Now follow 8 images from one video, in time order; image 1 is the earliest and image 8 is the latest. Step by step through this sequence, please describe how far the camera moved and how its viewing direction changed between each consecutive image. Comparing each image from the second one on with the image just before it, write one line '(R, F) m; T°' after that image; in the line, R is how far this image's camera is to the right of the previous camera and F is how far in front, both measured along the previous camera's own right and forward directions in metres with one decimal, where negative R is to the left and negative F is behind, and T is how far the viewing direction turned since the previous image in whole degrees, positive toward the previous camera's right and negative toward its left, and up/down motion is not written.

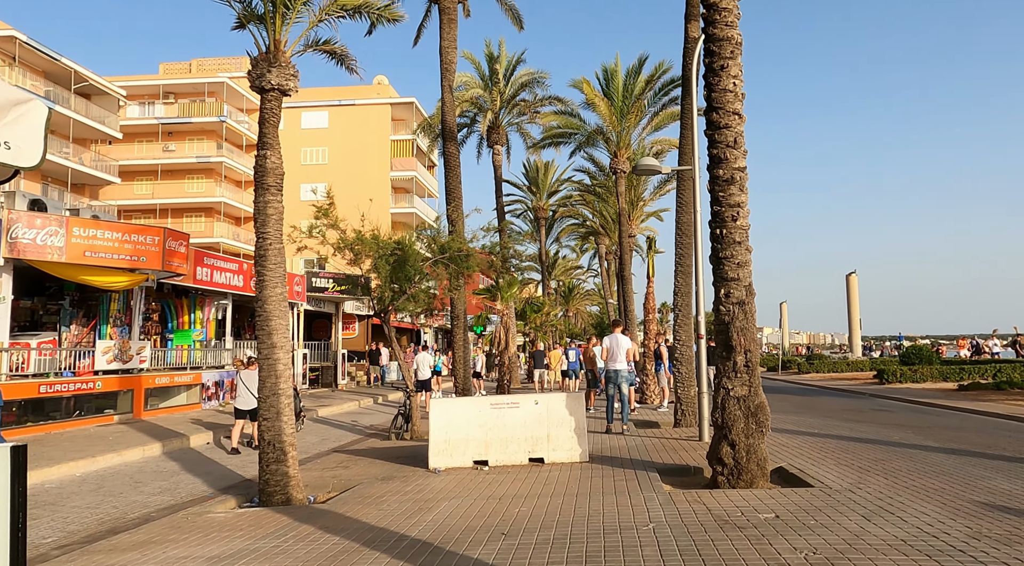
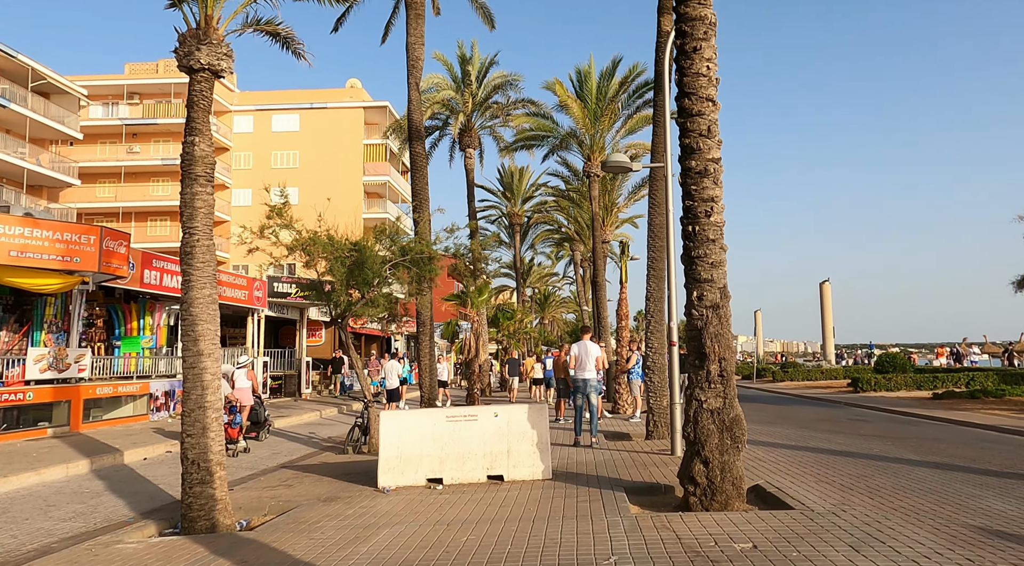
(+0.2, +0.7) m; +2°
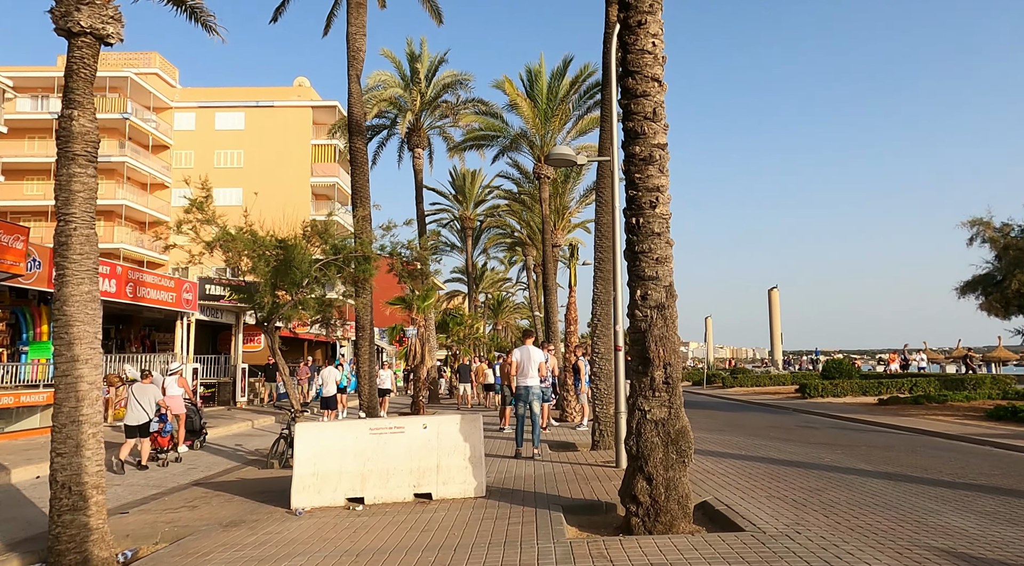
(+0.3, +0.8) m; +4°
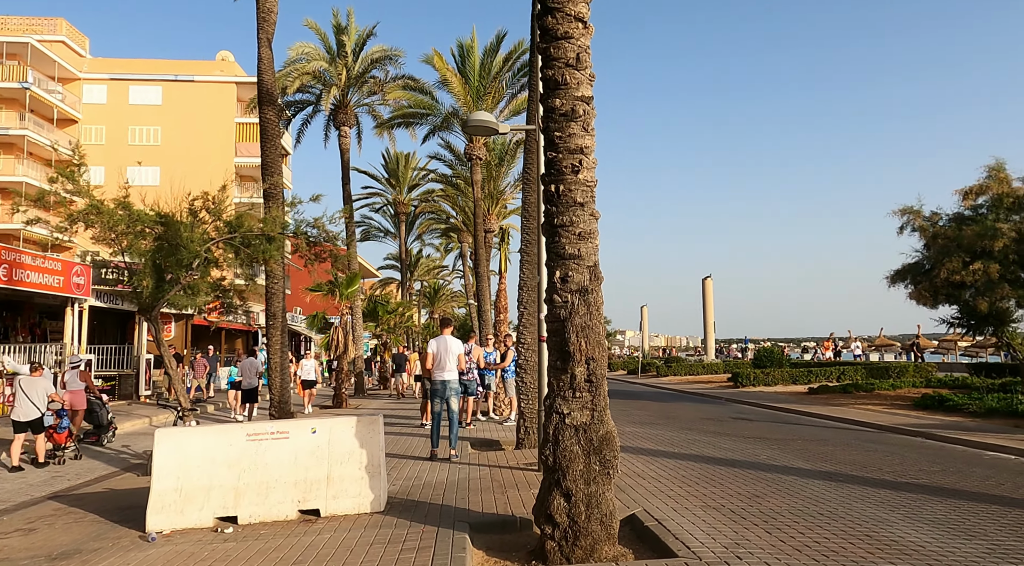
(+0.3, +1.1) m; +5°
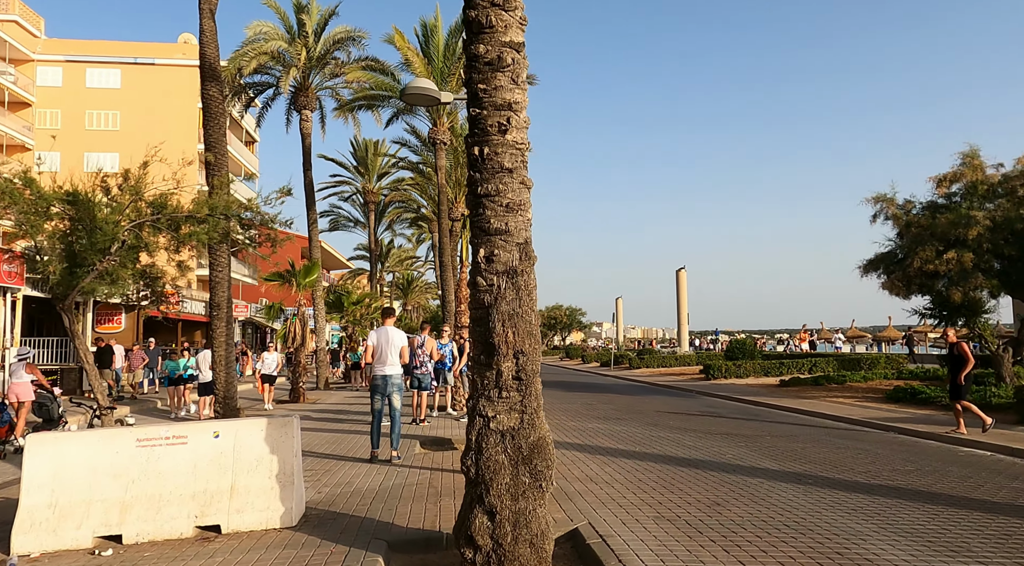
(+0.4, +0.8) m; +2°
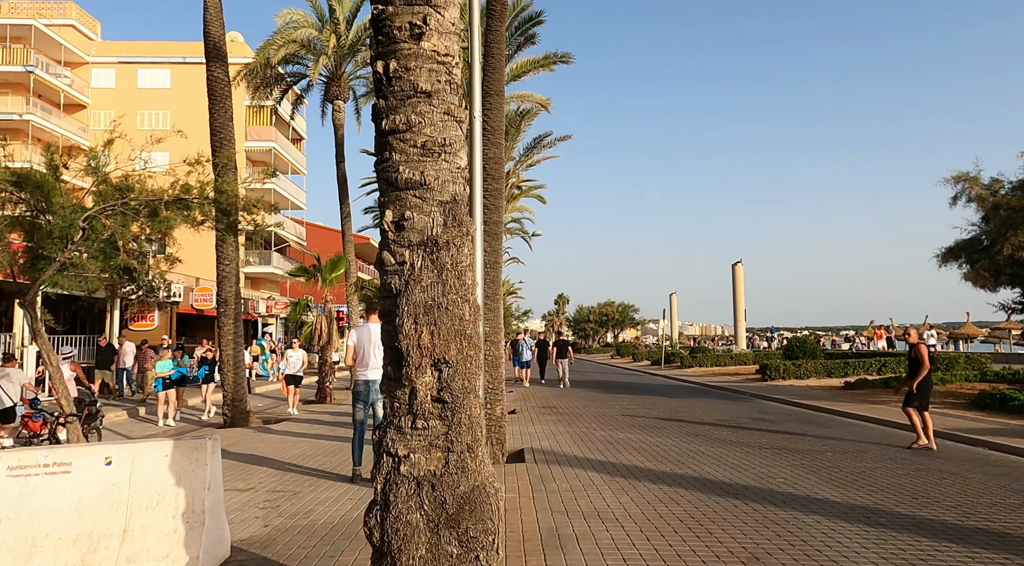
(+0.6, +1.5) m; -4°
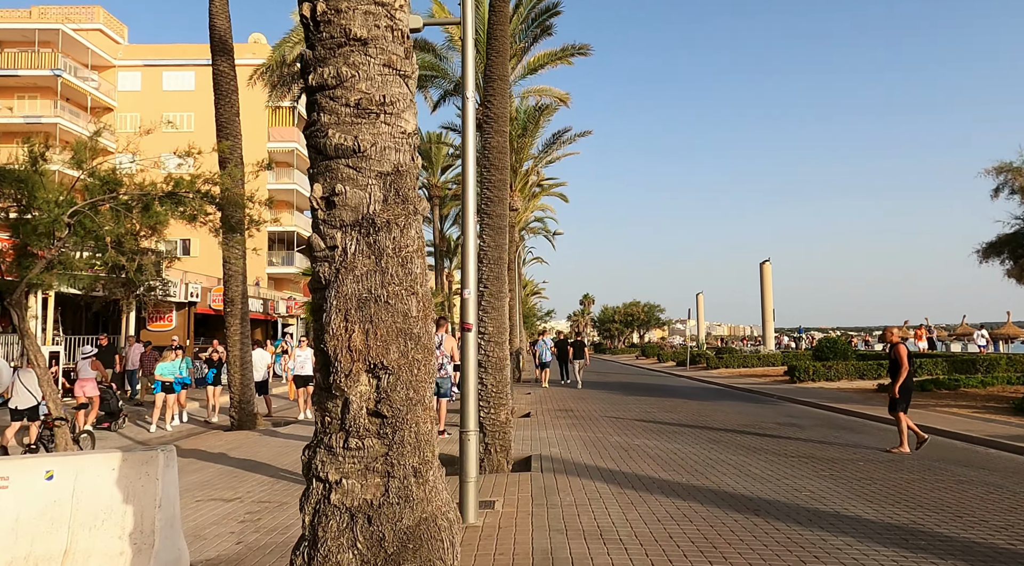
(+0.3, +0.6) m; -2°
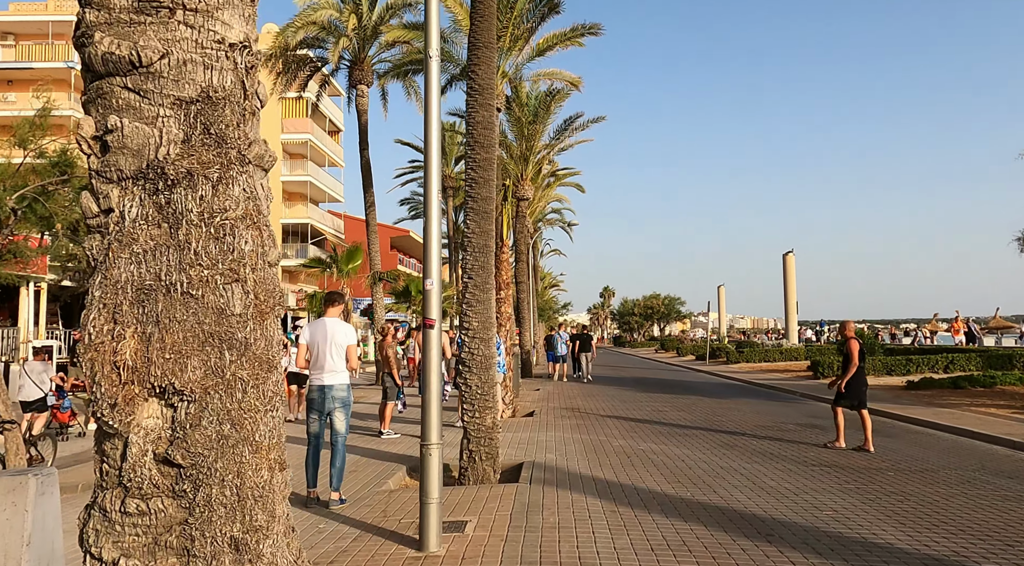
(+0.4, +0.9) m; -2°
